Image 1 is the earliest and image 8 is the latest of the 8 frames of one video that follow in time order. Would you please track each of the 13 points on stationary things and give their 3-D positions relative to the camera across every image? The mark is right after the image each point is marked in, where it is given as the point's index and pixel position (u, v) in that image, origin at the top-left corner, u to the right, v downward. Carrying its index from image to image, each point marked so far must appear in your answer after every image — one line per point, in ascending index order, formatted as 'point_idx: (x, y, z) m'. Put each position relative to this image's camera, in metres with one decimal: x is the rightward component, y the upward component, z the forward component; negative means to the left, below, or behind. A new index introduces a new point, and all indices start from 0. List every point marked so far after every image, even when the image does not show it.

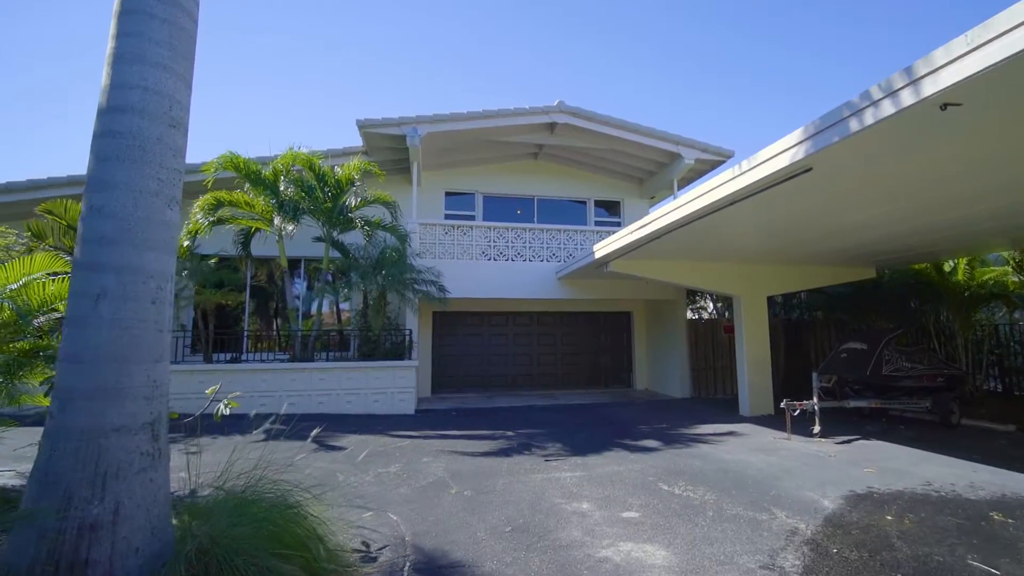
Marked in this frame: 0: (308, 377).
0: (-6.1, -2.7, +14.3) m
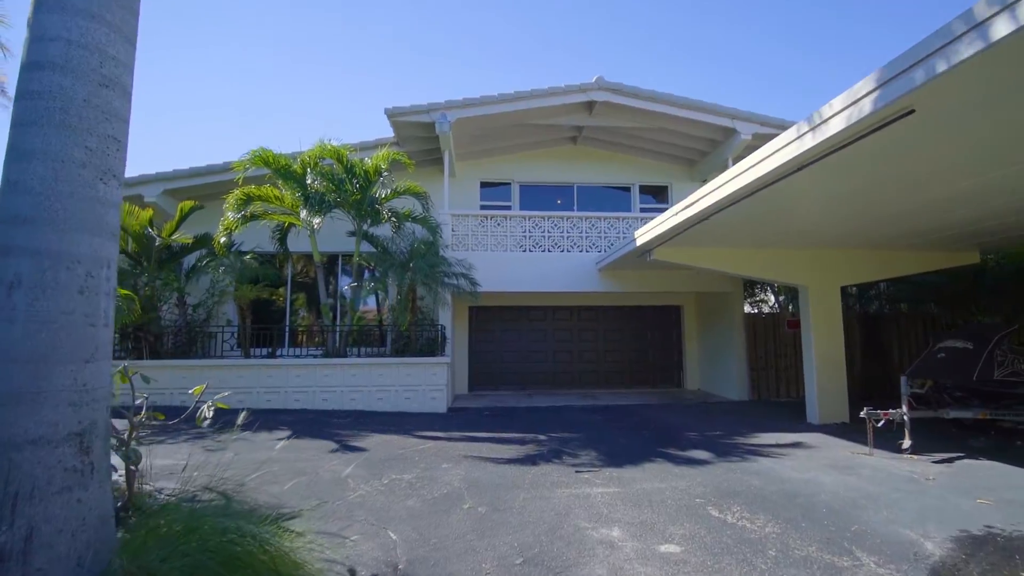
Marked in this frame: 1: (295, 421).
0: (-5.0, -2.6, +14.0) m
1: (-5.4, -3.3, +11.8) m
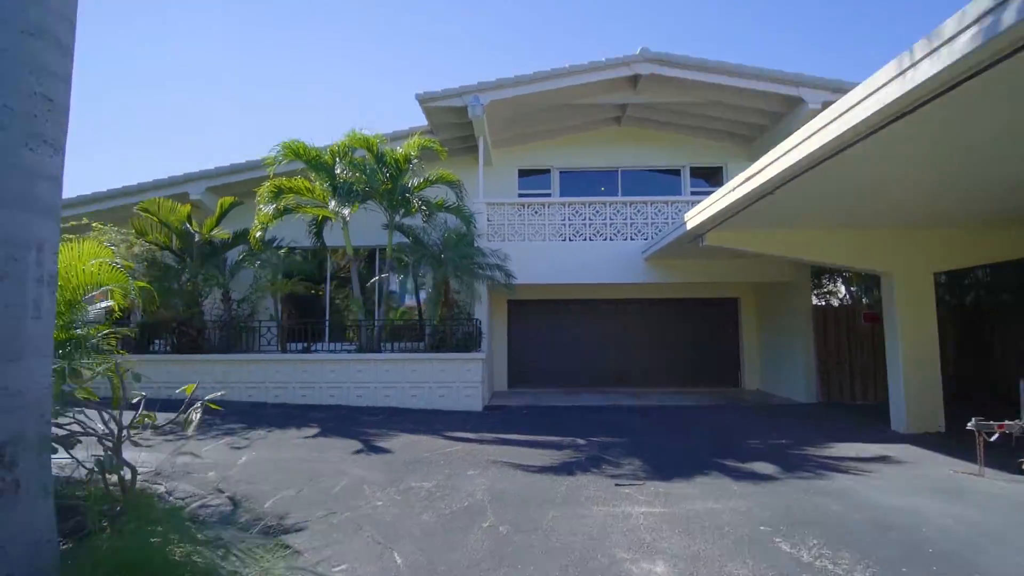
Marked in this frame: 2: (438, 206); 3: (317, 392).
0: (-3.9, -2.4, +13.6) m
1: (-4.5, -3.1, +11.5) m
2: (-2.2, +2.4, +13.9) m
3: (-5.5, -3.0, +13.6) m
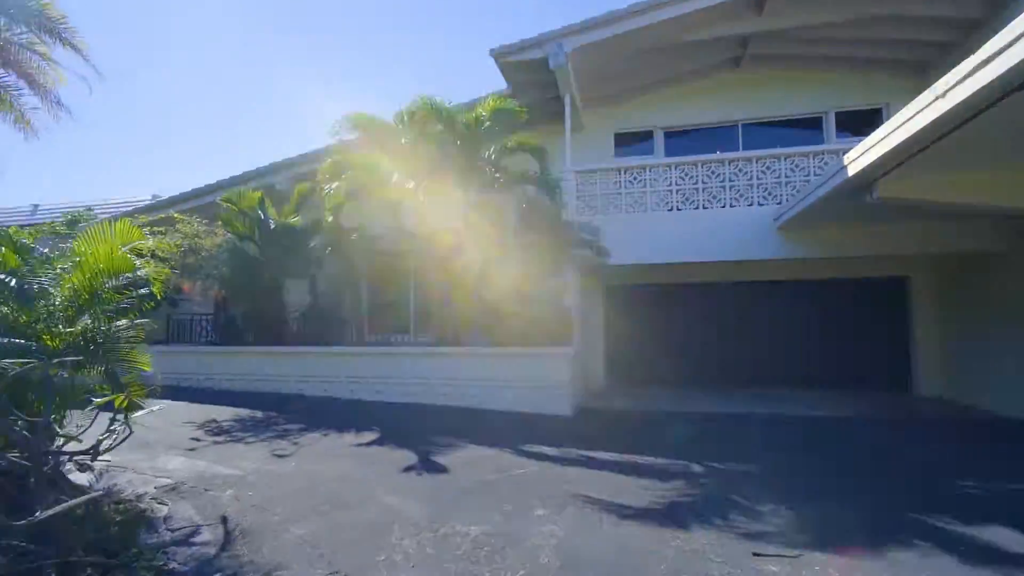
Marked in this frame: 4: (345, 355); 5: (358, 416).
0: (-1.6, -2.0, +12.2) m
1: (-2.6, -2.8, +10.2) m
2: (+0.1, +2.8, +12.0) m
3: (-3.1, -2.6, +12.5) m
4: (-4.5, -1.8, +12.8) m
5: (-3.4, -2.8, +10.4) m
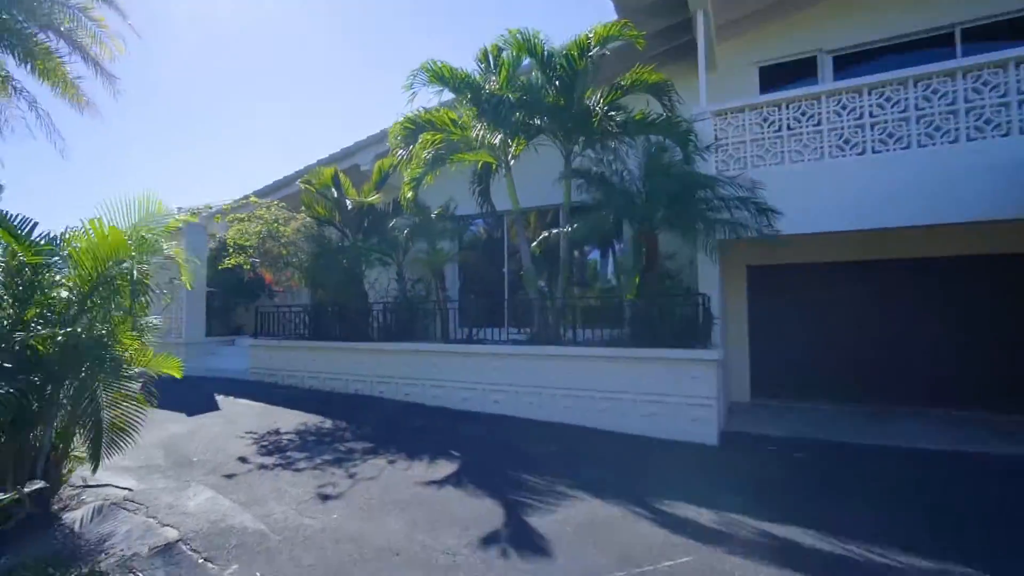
0: (+0.8, -1.7, +9.7) m
1: (-0.6, -2.5, +8.0) m
2: (+2.3, +3.1, +9.1) m
3: (-0.7, -2.3, +10.3) m
4: (-1.9, -1.5, +11.0) m
5: (-1.3, -2.6, +8.4) m
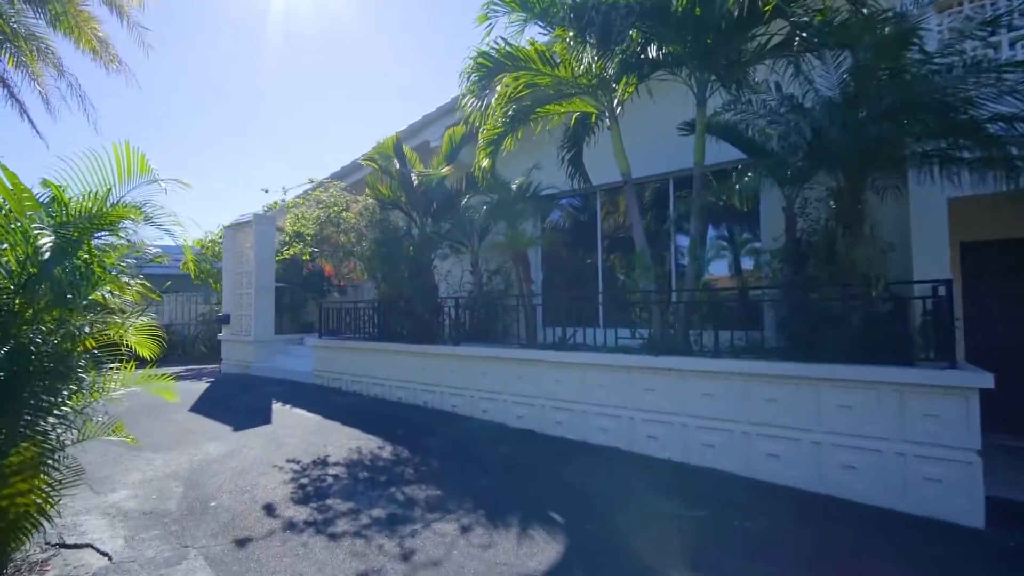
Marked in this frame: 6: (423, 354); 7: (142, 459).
0: (+2.5, -1.5, +7.1) m
1: (+0.8, -2.4, +5.7) m
2: (+3.8, +3.3, +6.2) m
3: (+1.1, -2.2, +8.0) m
4: (0.0, -1.3, +8.8) m
5: (+0.2, -2.4, +6.2) m
6: (-1.9, -1.4, +10.1) m
7: (-5.0, -2.3, +6.5) m
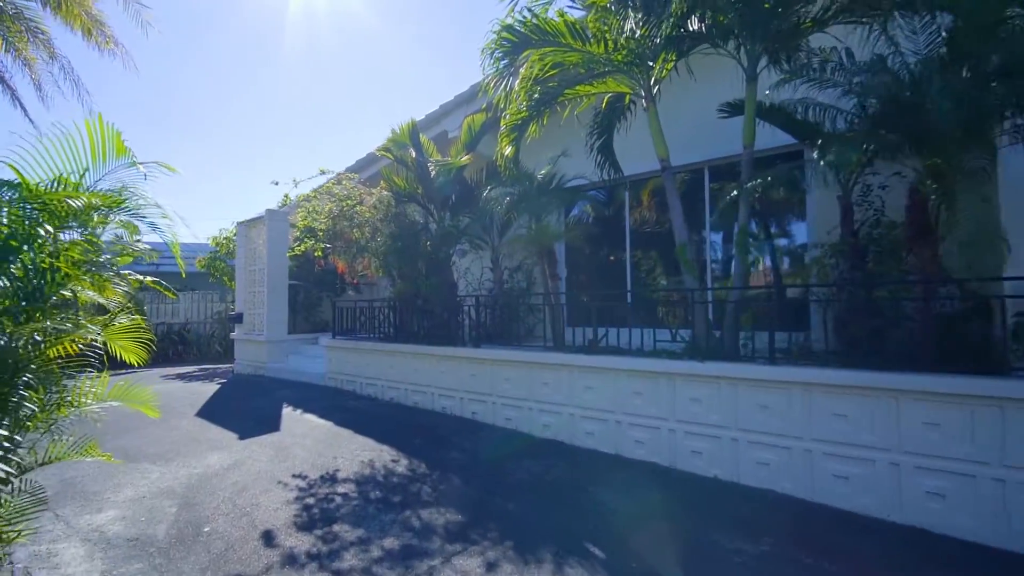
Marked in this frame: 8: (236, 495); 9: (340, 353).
0: (+2.8, -1.5, +6.3) m
1: (+1.2, -2.4, +4.9) m
2: (+4.1, +3.3, +5.4) m
3: (+1.5, -2.1, +7.2) m
4: (+0.4, -1.3, +8.1) m
5: (+0.5, -2.4, +5.5) m
6: (-1.4, -1.4, +9.5) m
7: (-4.7, -2.3, +5.9) m
8: (-3.1, -2.4, +5.4) m
9: (-4.1, -1.6, +11.5) m
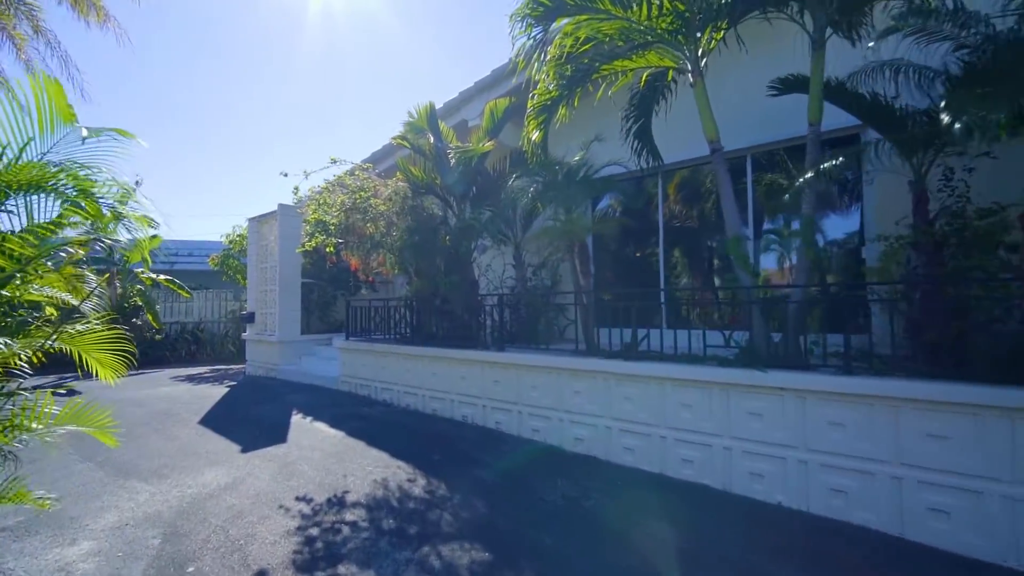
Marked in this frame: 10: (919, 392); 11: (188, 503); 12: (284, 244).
0: (+3.2, -1.4, +5.4) m
1: (+1.5, -2.3, +4.1) m
2: (+4.5, +3.4, +4.4) m
3: (+1.9, -2.1, +6.4) m
4: (+0.8, -1.3, +7.3) m
5: (+0.9, -2.4, +4.7) m
6: (-0.9, -1.3, +8.7) m
7: (-4.3, -2.3, +5.3) m
8: (-2.8, -2.3, +4.7) m
9: (-3.6, -1.5, +10.8) m
10: (+4.1, -1.0, +4.7) m
11: (-3.5, -2.3, +5.1) m
12: (-6.2, +1.2, +13.0) m
